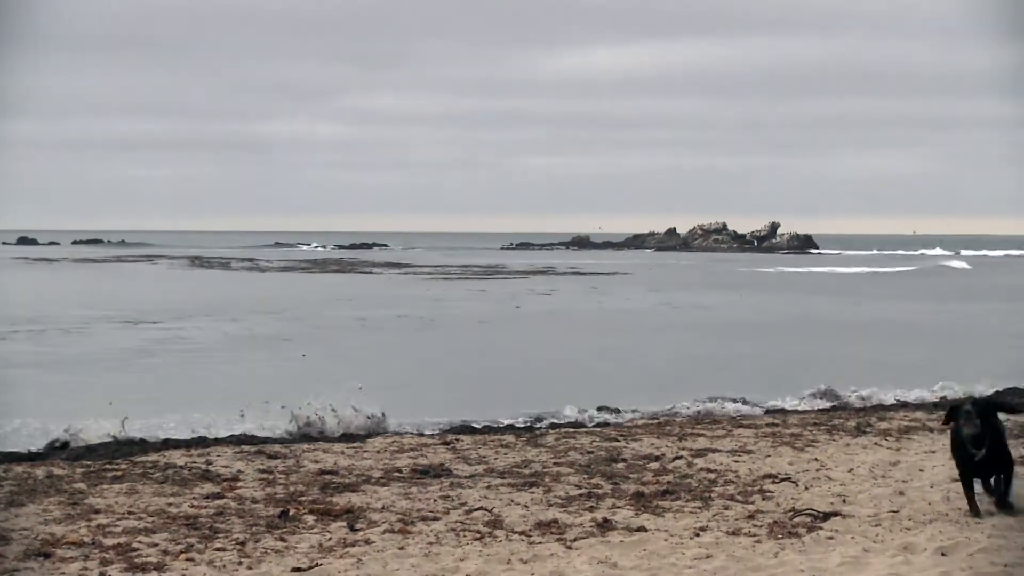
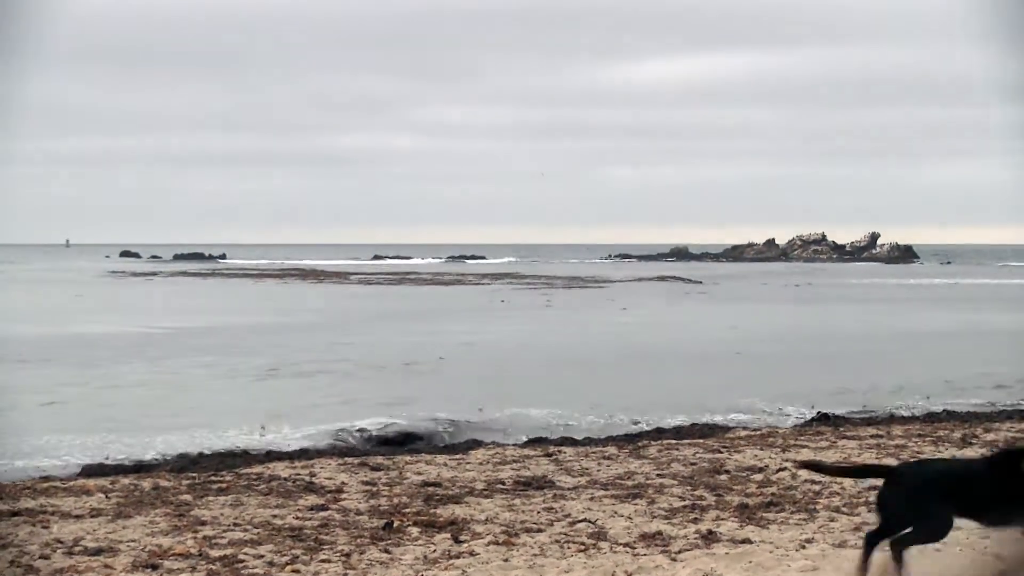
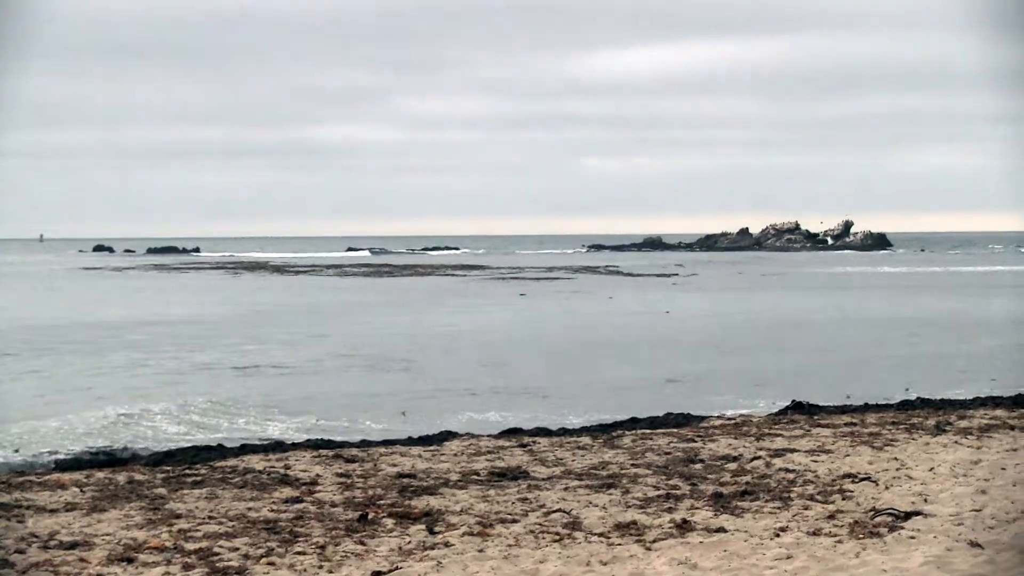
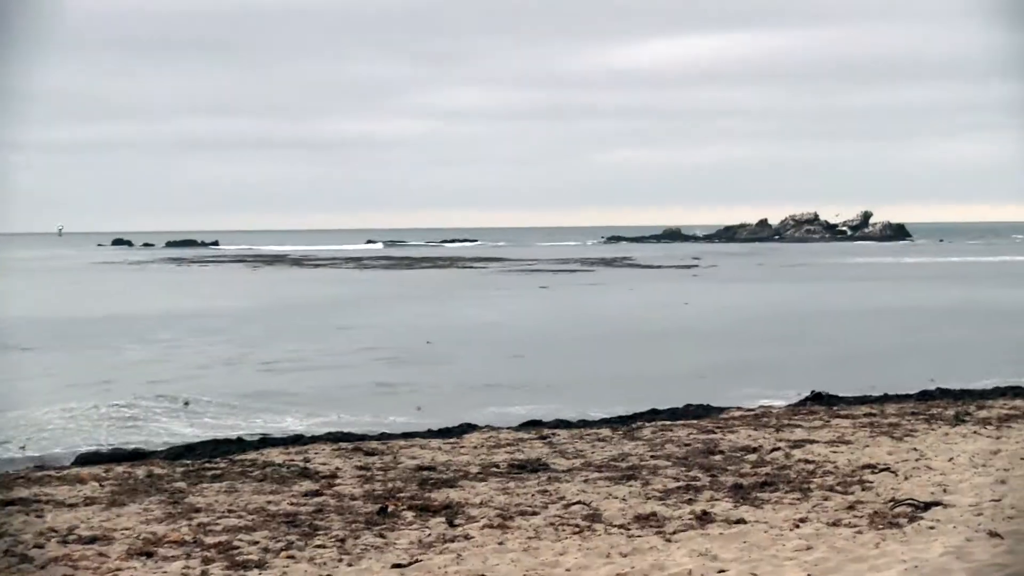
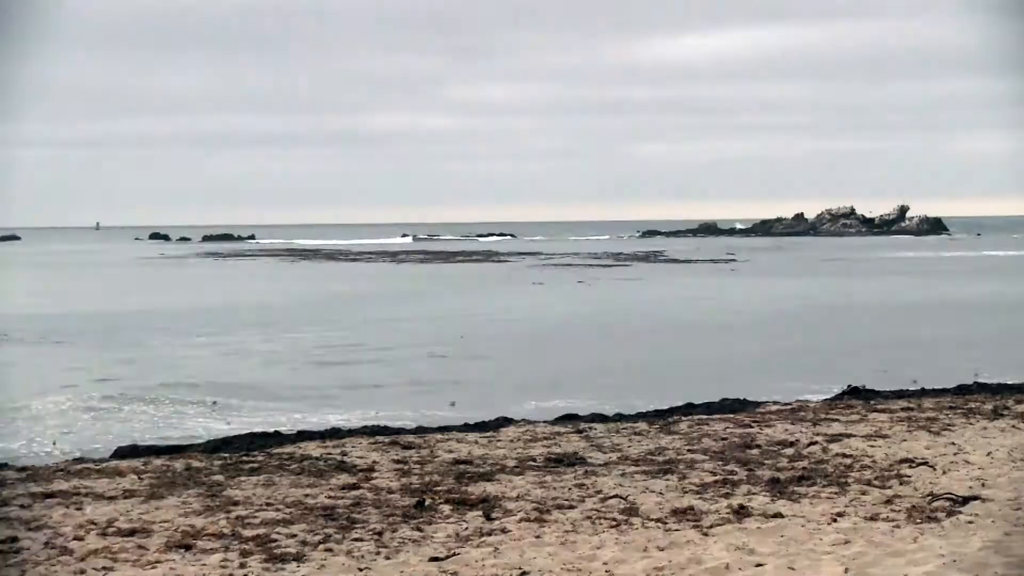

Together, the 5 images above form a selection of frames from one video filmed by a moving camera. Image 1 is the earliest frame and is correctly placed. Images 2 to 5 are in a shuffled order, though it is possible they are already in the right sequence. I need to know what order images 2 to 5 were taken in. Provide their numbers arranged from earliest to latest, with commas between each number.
5, 4, 3, 2
